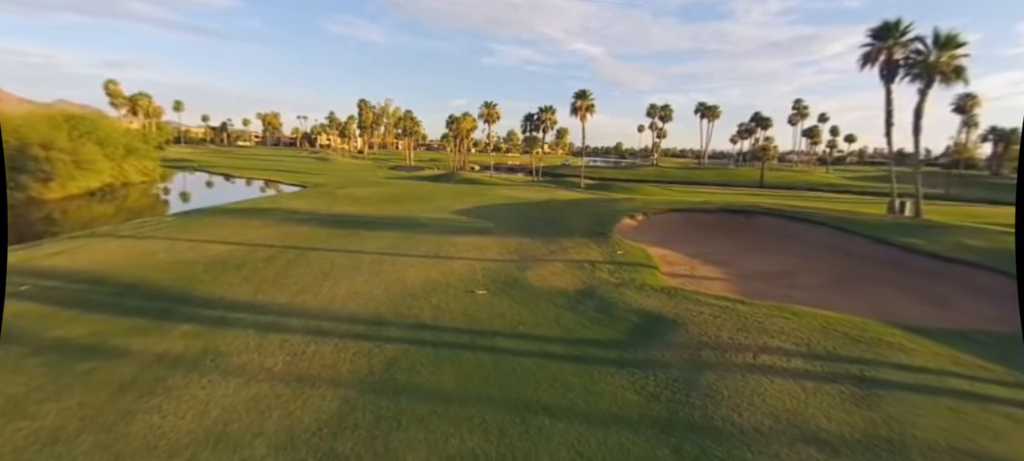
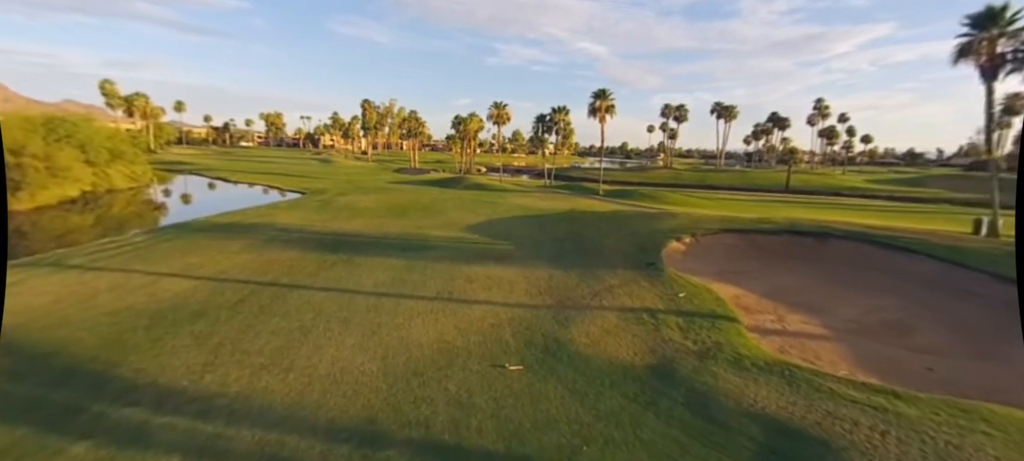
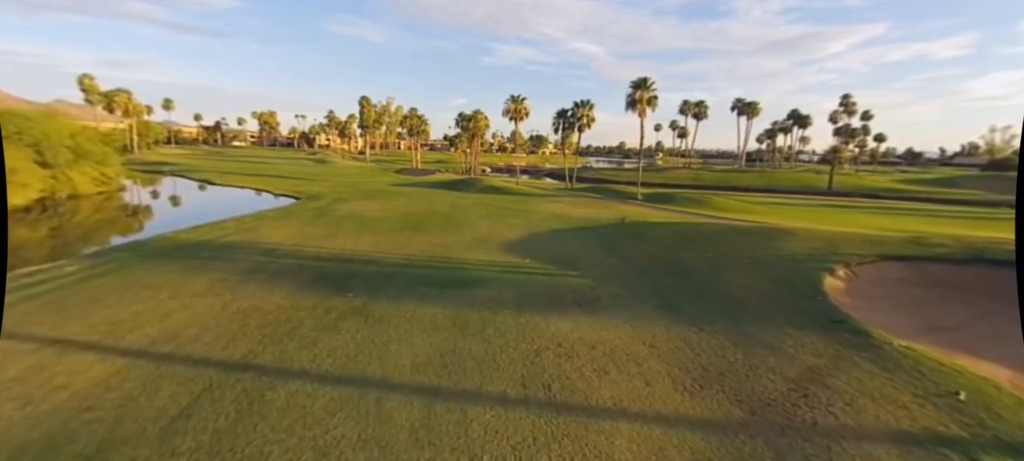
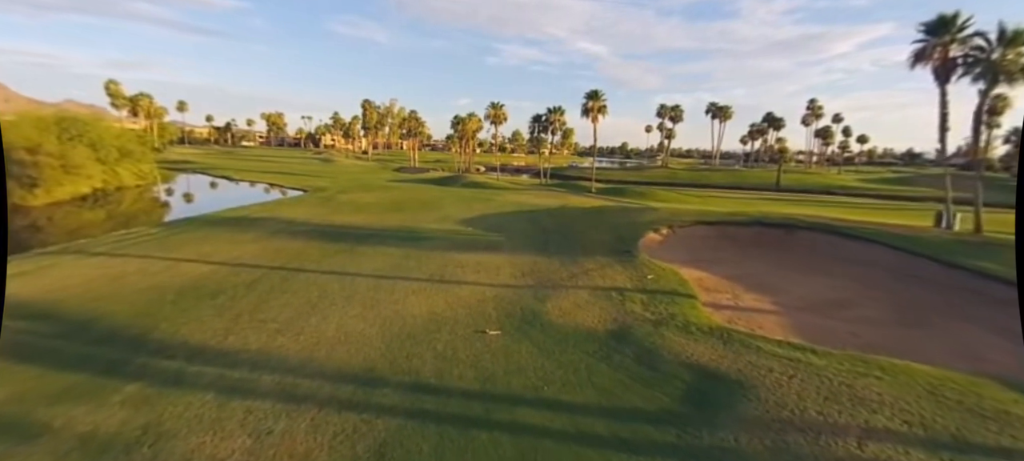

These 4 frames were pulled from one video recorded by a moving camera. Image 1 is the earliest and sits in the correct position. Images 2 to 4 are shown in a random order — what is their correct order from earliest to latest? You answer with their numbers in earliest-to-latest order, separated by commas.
4, 2, 3
